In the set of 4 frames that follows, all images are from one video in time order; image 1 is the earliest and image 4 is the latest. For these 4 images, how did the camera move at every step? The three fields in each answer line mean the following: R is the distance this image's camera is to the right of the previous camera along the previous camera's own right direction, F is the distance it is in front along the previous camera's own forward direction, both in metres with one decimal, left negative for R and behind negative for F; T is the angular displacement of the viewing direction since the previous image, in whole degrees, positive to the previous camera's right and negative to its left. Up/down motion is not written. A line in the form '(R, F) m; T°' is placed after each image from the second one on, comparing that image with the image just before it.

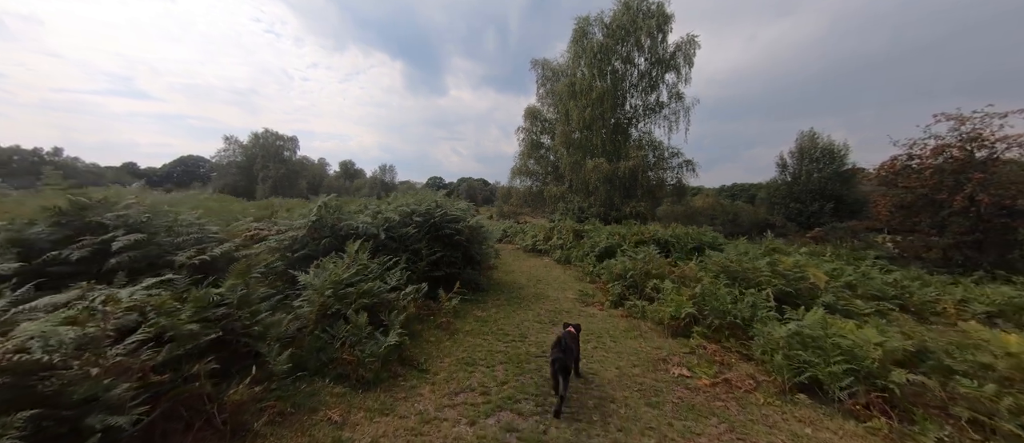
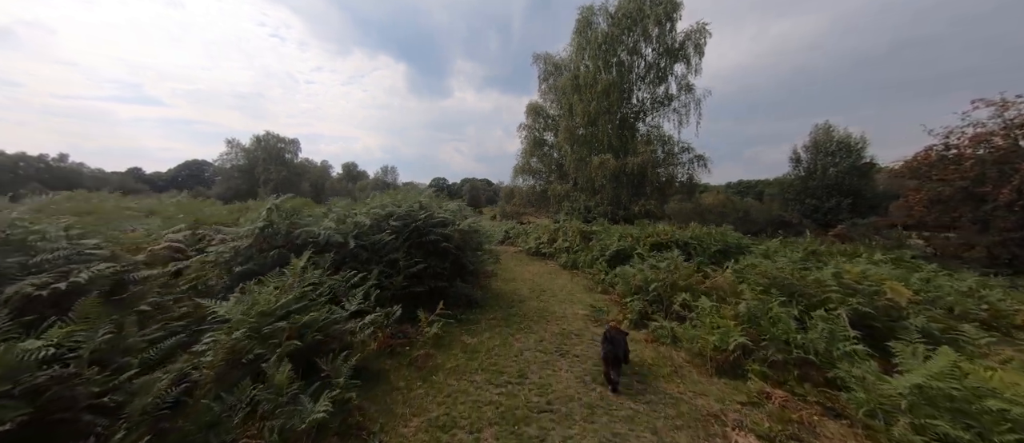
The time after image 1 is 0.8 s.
(+0.1, +1.3) m; -1°
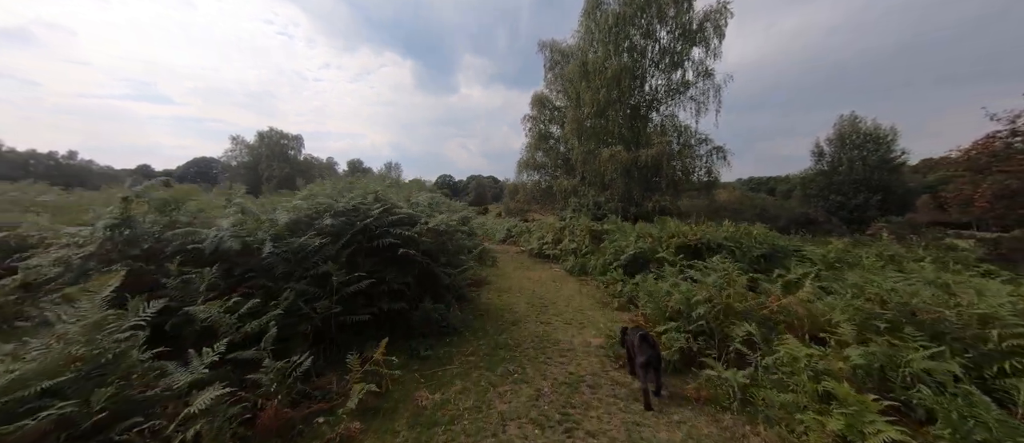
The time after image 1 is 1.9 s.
(+0.3, +1.8) m; -1°
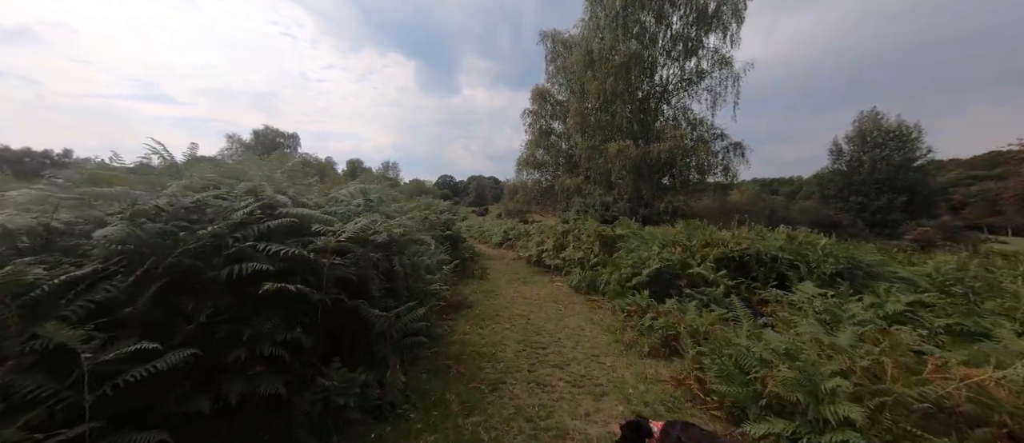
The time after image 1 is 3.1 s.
(+0.2, +2.1) m; 0°
